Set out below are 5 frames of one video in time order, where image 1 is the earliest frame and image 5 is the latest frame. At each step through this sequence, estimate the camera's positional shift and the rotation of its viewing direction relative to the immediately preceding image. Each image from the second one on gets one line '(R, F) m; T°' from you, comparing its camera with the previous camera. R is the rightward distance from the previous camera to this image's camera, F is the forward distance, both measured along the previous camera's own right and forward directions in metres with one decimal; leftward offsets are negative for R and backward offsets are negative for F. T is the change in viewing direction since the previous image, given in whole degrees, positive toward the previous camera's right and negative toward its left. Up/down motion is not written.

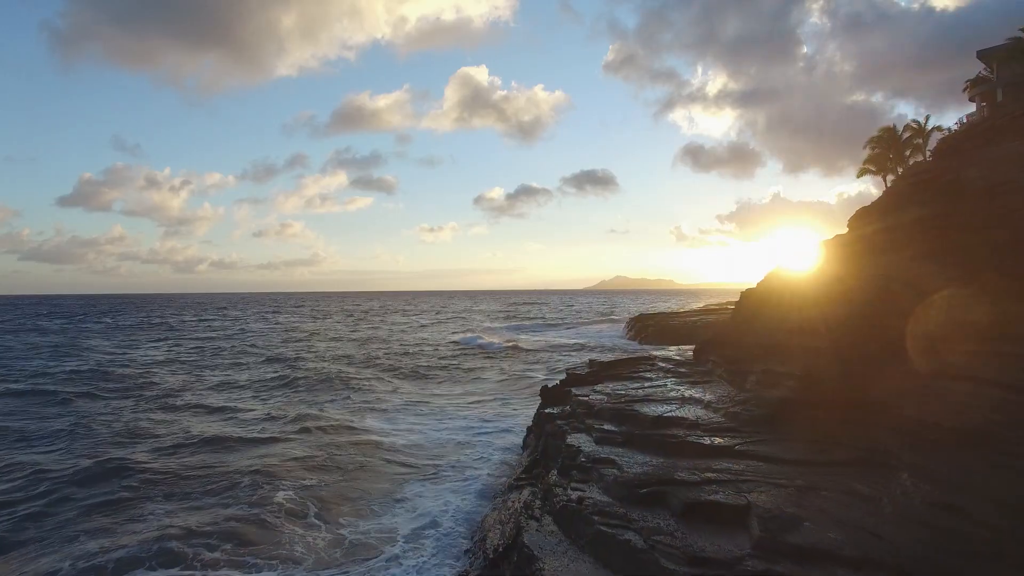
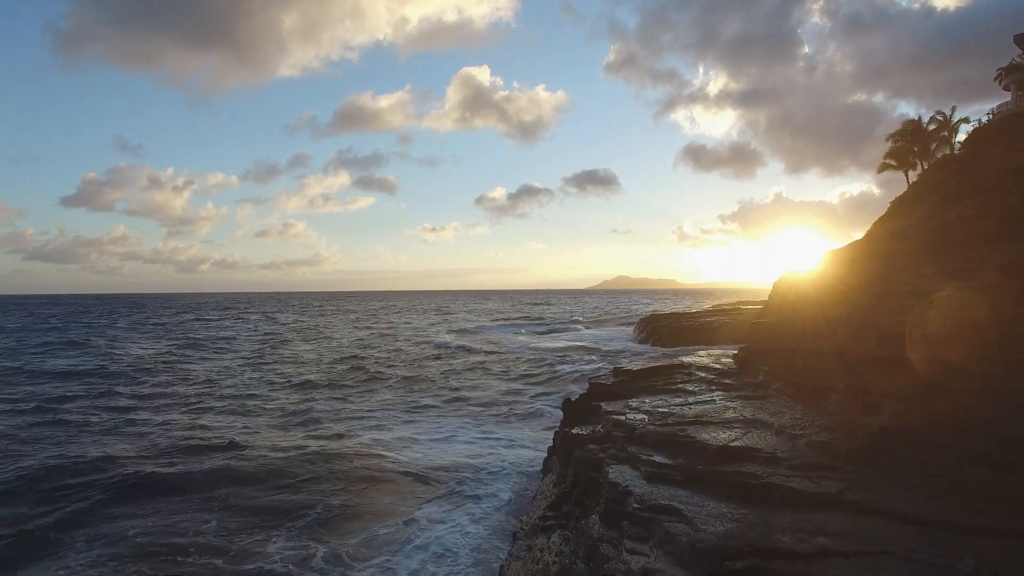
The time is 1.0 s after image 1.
(-0.2, +1.1) m; 0°
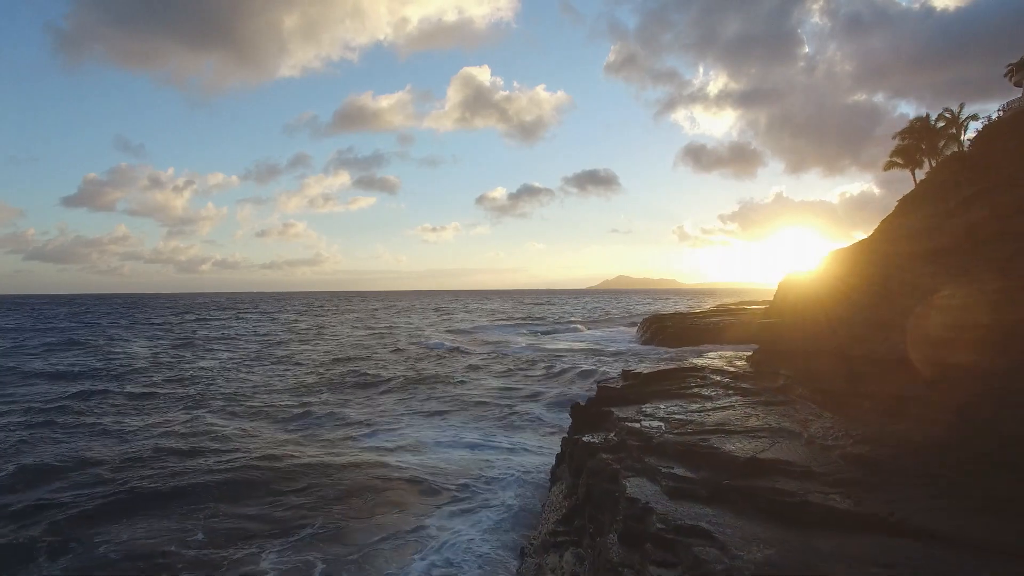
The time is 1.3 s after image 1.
(-1.0, -2.2) m; 0°
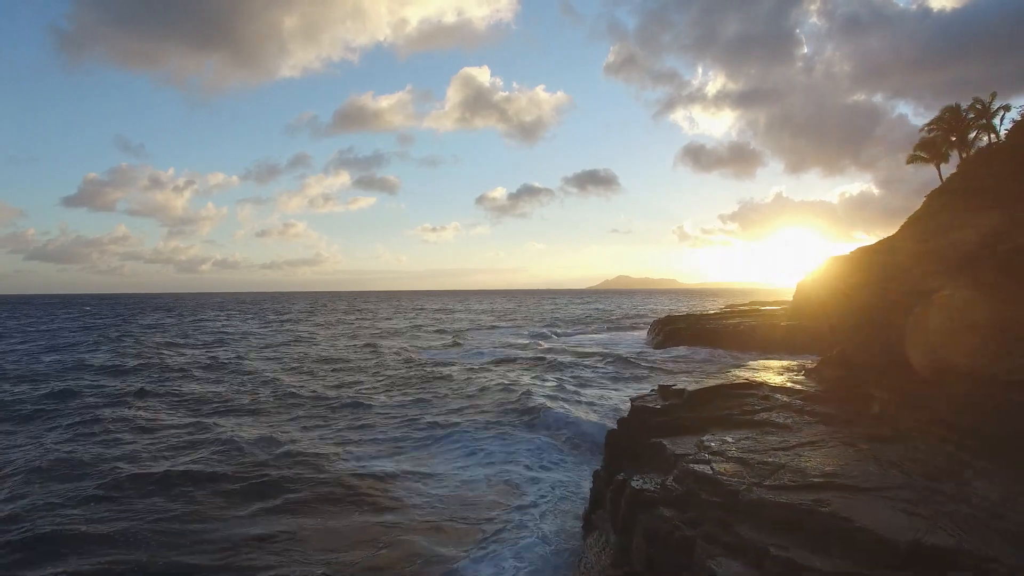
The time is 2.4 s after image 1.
(-0.6, +0.9) m; 0°
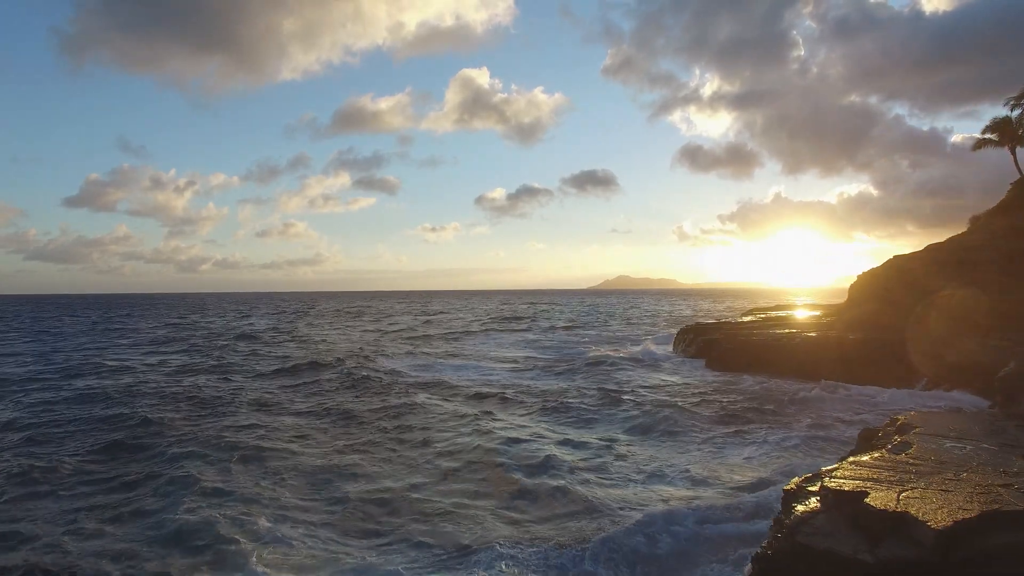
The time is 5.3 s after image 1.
(-2.8, -1.4) m; 0°
